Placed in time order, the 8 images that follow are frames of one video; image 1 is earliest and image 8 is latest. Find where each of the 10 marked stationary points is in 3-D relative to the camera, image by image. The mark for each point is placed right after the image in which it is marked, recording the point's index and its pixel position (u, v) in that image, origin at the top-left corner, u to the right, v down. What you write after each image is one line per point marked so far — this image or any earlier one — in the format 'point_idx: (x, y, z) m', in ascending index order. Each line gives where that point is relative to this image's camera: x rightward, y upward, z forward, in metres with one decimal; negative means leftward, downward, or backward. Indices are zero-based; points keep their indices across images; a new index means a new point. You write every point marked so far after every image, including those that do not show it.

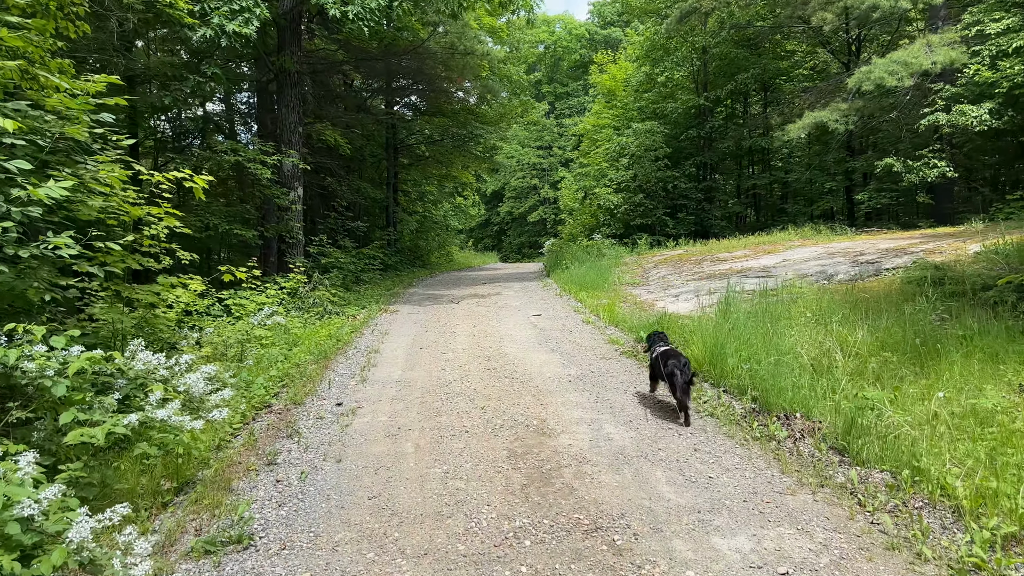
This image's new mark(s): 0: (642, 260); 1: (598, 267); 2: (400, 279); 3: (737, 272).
0: (+2.3, +0.5, +13.7) m
1: (+1.3, +0.3, +11.9) m
2: (-2.1, +0.2, +14.8) m
3: (+2.8, +0.2, +9.8) m
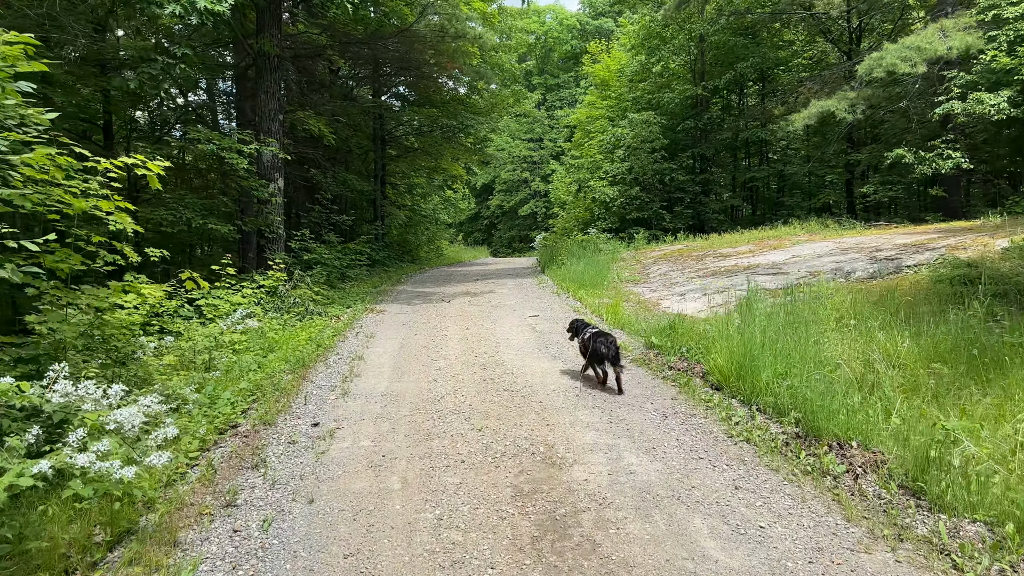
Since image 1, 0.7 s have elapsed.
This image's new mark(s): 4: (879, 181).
0: (+2.1, +0.5, +13.1) m
1: (+1.2, +0.4, +11.3) m
2: (-2.2, +0.2, +14.2) m
3: (+2.7, +0.2, +9.3) m
4: (+7.0, +2.0, +14.9) m
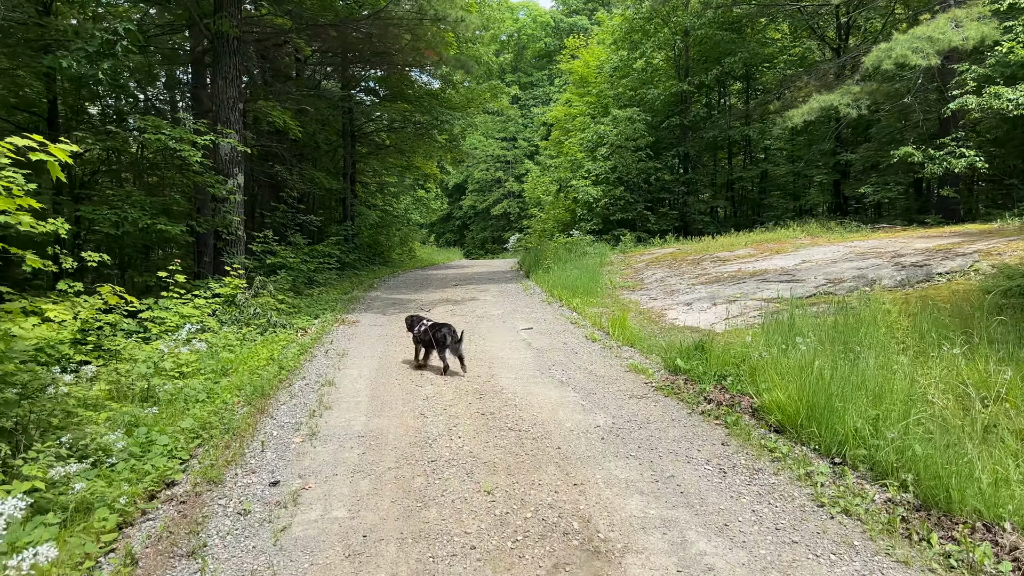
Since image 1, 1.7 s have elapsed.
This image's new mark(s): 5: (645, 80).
0: (+1.8, +0.5, +12.3) m
1: (+1.0, +0.3, +10.5) m
2: (-2.6, +0.1, +13.2) m
3: (+2.6, +0.1, +8.5) m
4: (+6.6, +1.9, +14.3) m
5: (+3.3, +5.1, +19.2) m
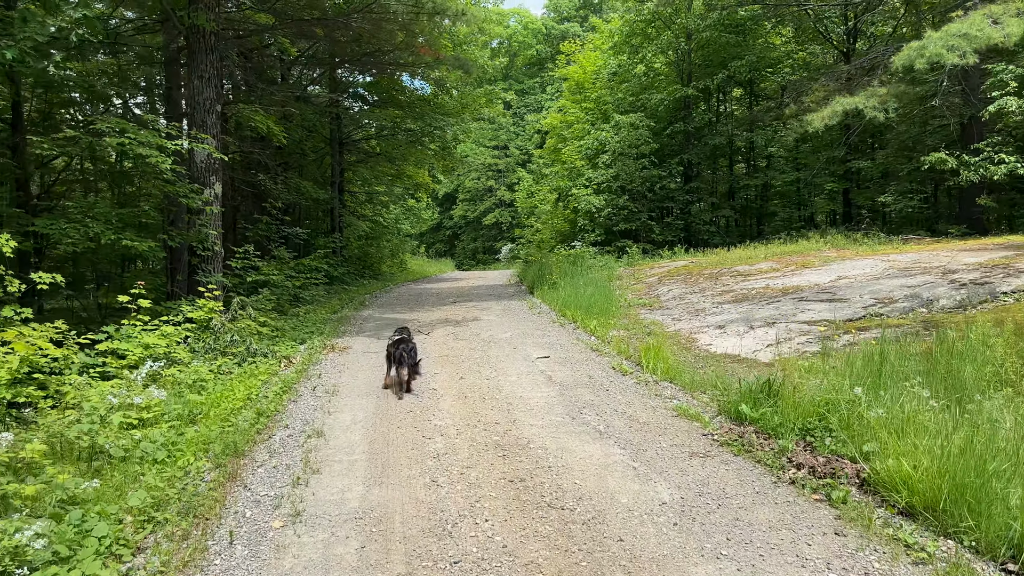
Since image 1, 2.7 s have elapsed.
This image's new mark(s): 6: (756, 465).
0: (+1.9, +0.2, +11.5) m
1: (+1.0, +0.1, +9.7) m
2: (-2.6, -0.1, +12.4) m
3: (+2.7, 0.0, +7.7) m
4: (+6.6, +1.7, +13.6) m
5: (+3.2, +4.8, +18.5) m
6: (+1.0, -0.8, +3.4) m
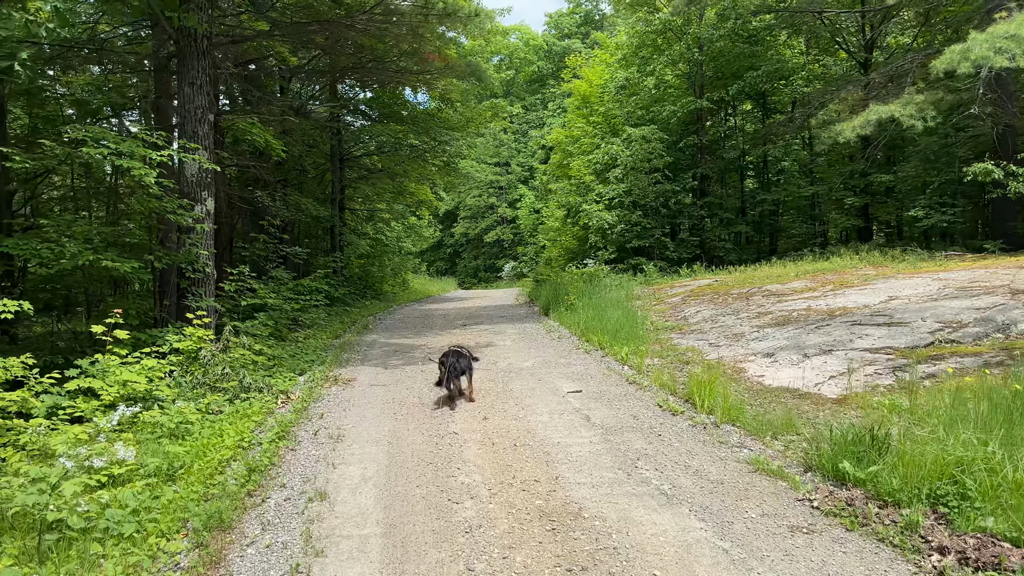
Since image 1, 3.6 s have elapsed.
0: (+2.0, -0.1, +10.8) m
1: (+1.2, -0.2, +9.0) m
2: (-2.4, -0.4, +11.7) m
3: (+2.9, -0.2, +7.0) m
4: (+6.7, +1.4, +13.0) m
5: (+3.3, +4.4, +17.9) m
6: (+1.2, -0.9, +2.6) m
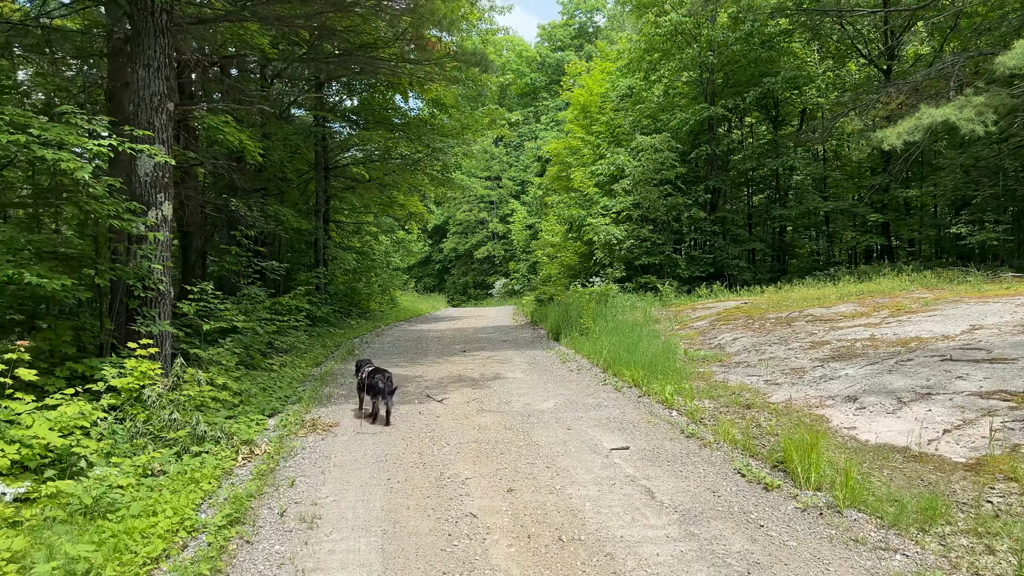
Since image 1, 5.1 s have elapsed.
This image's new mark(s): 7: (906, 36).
0: (+2.1, -0.3, +9.7) m
1: (+1.3, -0.4, +7.8) m
2: (-2.4, -0.7, +10.5) m
3: (+3.0, -0.4, +5.9) m
4: (+6.8, +1.0, +11.9) m
5: (+3.2, +3.9, +16.9) m
6: (+1.4, -1.0, +1.5) m
7: (+7.4, +4.7, +14.7) m
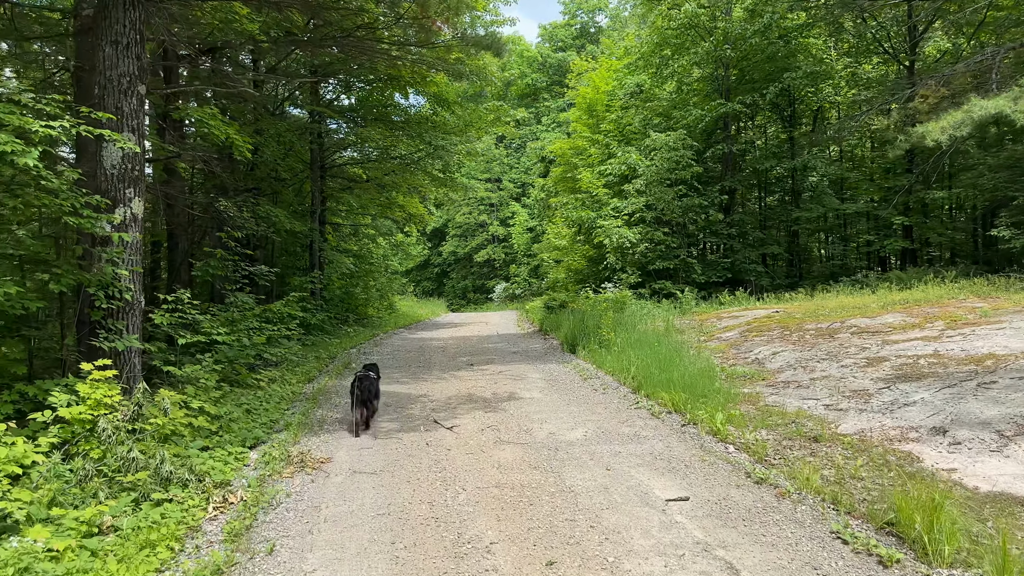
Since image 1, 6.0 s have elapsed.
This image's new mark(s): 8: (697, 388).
0: (+2.2, -0.4, +8.9) m
1: (+1.4, -0.5, +7.1) m
2: (-2.2, -0.8, +9.7) m
3: (+3.1, -0.5, +5.1) m
4: (+6.9, +0.9, +11.2) m
5: (+3.3, +3.8, +16.2) m
6: (+1.6, -1.0, +0.7) m
7: (+7.5, +4.6, +14.0) m
8: (+1.2, -0.7, +5.2) m
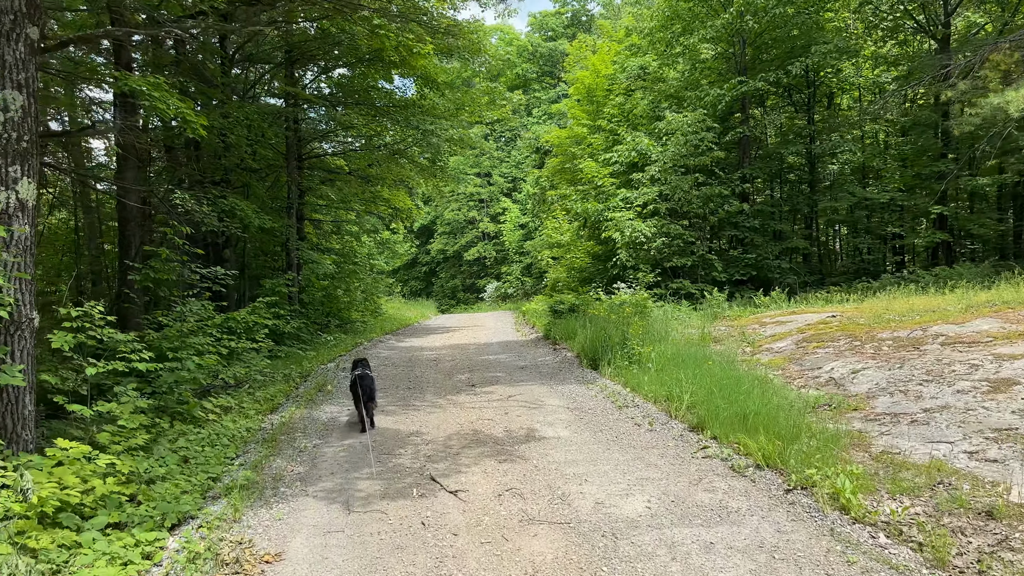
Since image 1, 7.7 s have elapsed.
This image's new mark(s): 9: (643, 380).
0: (+2.3, -0.4, +7.6) m
1: (+1.5, -0.5, +5.7) m
2: (-2.2, -0.8, +8.2) m
3: (+3.2, -0.5, +3.8) m
4: (+6.9, +1.0, +9.9) m
5: (+3.3, +3.8, +14.8) m
6: (+1.8, -1.0, -0.6) m
7: (+7.4, +4.7, +12.7) m
8: (+1.4, -0.7, +3.9) m
9: (+1.0, -0.7, +5.7) m
